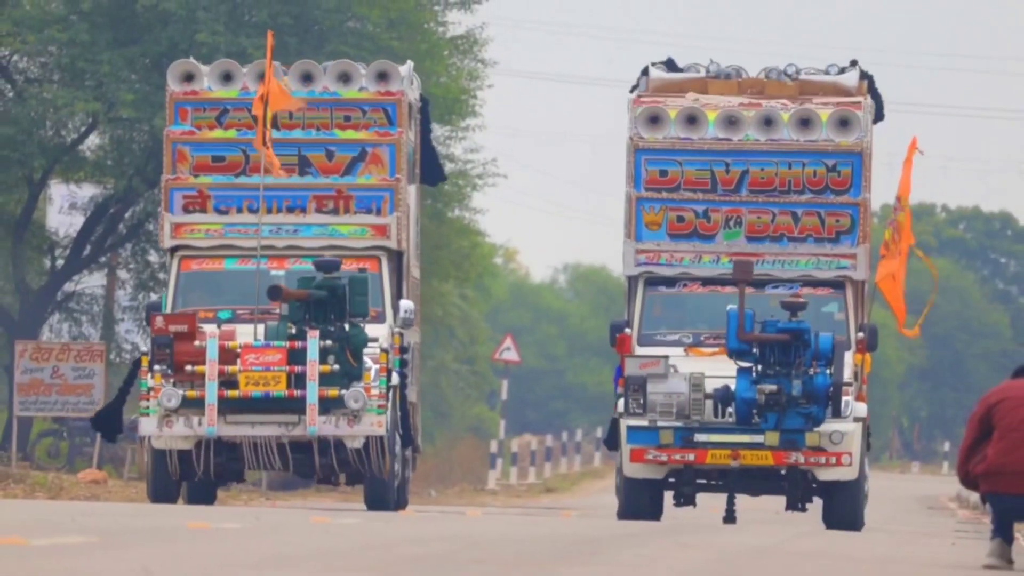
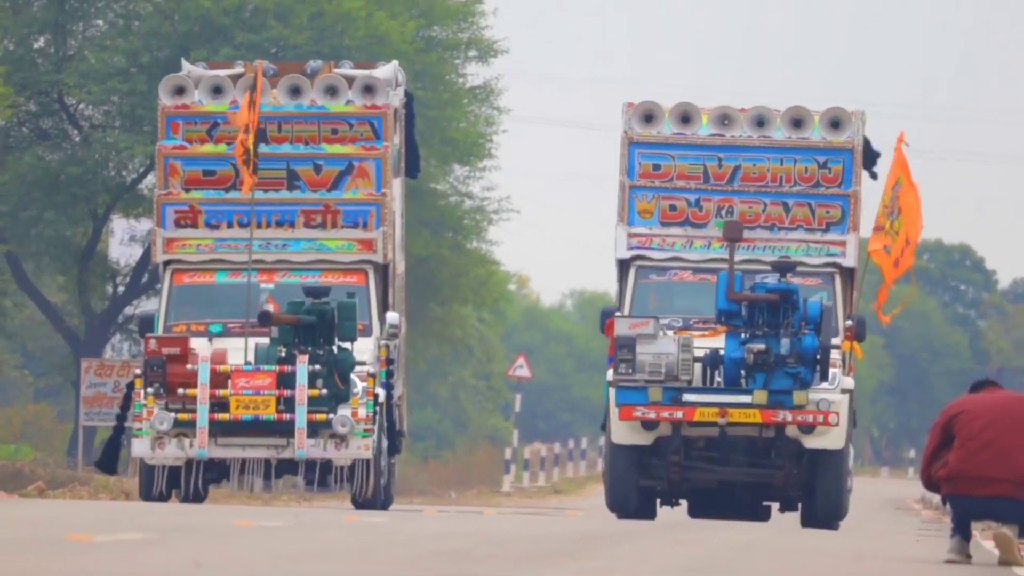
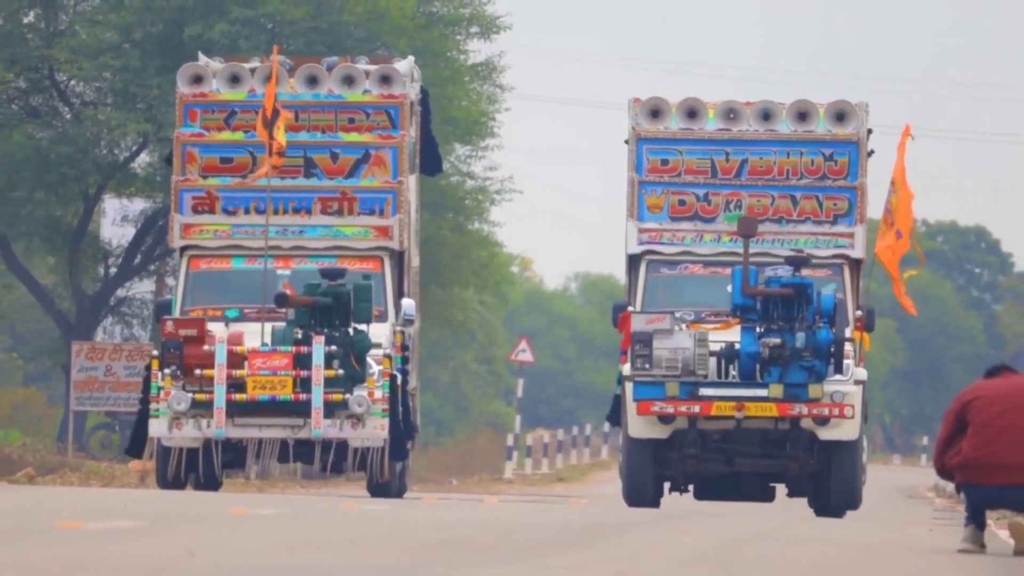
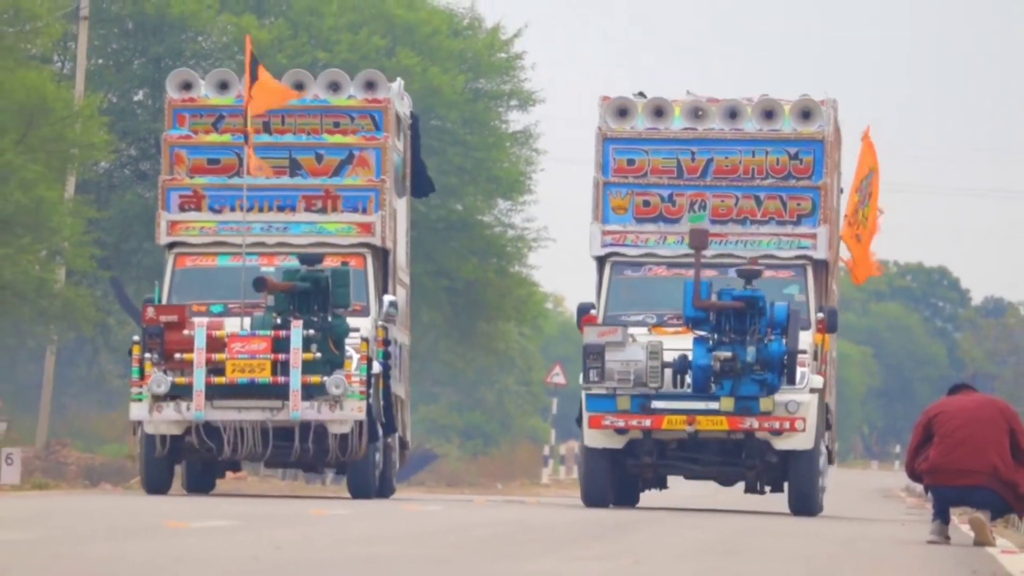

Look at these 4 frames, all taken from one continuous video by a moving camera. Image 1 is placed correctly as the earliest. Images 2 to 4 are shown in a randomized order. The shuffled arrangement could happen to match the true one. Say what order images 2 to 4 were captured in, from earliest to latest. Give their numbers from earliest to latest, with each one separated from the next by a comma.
3, 2, 4
